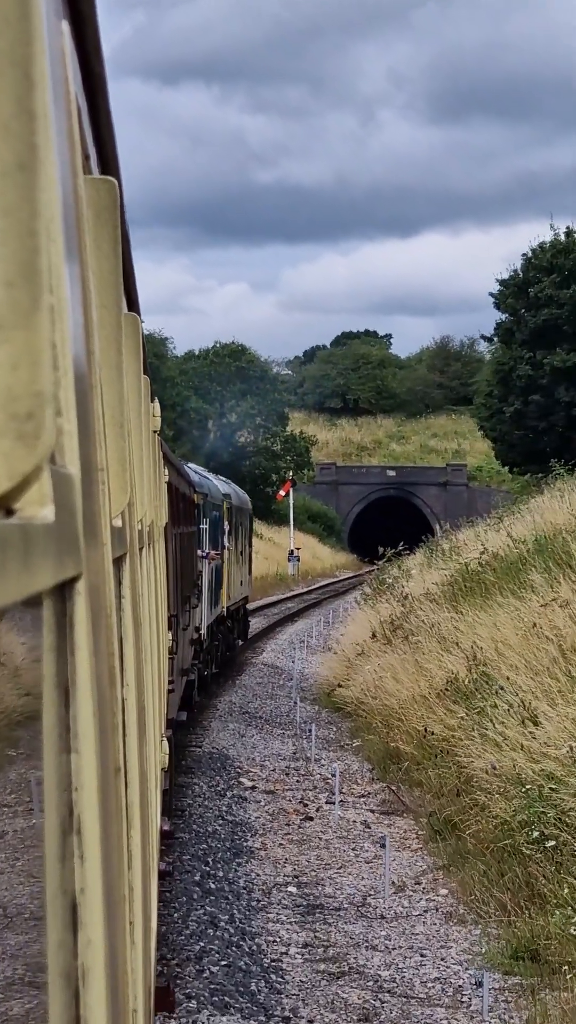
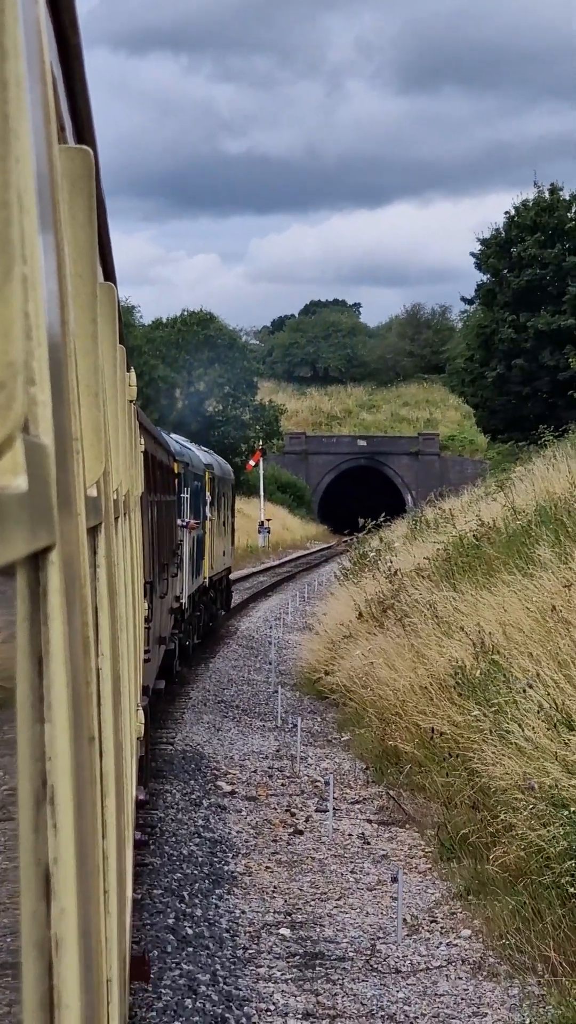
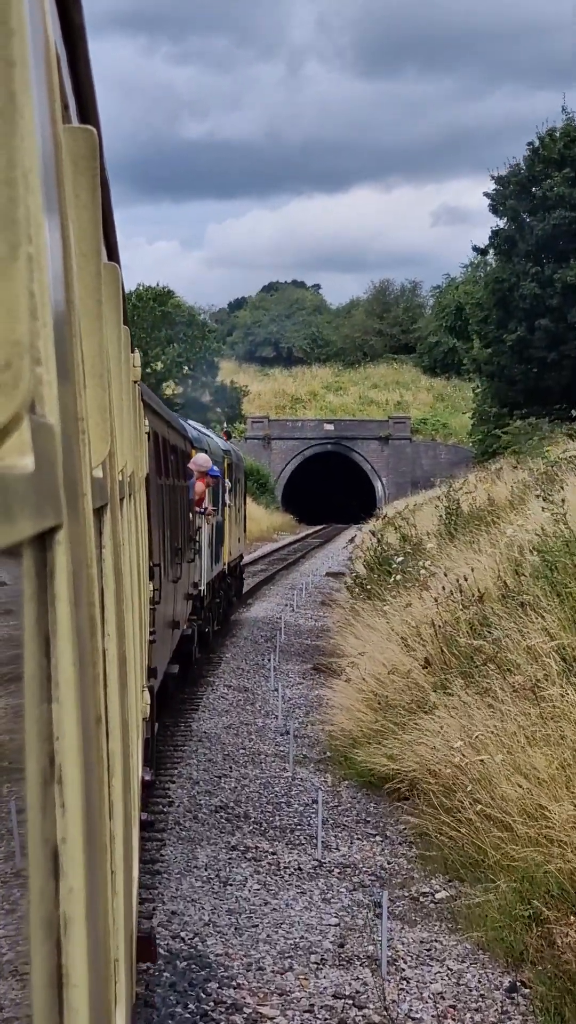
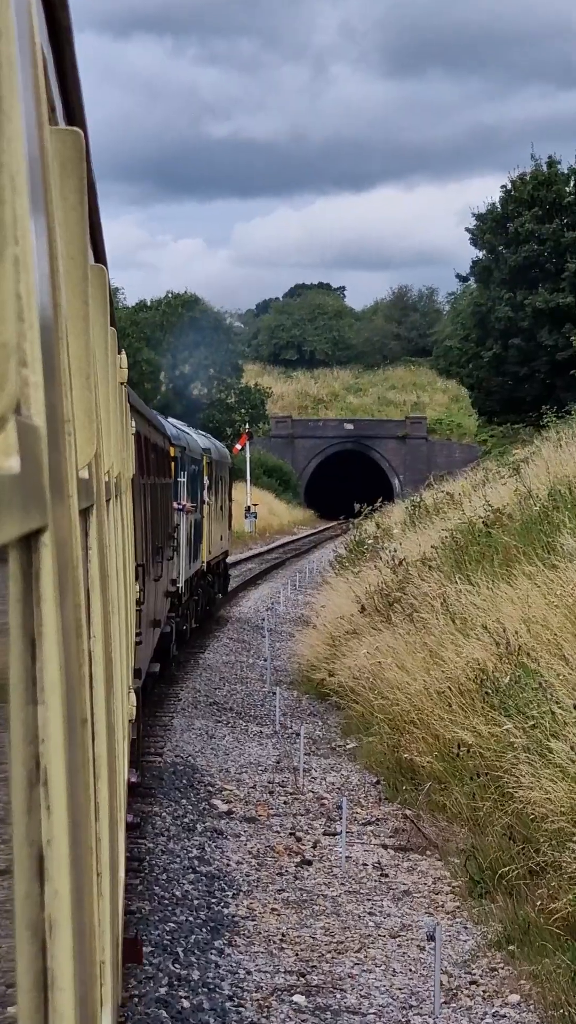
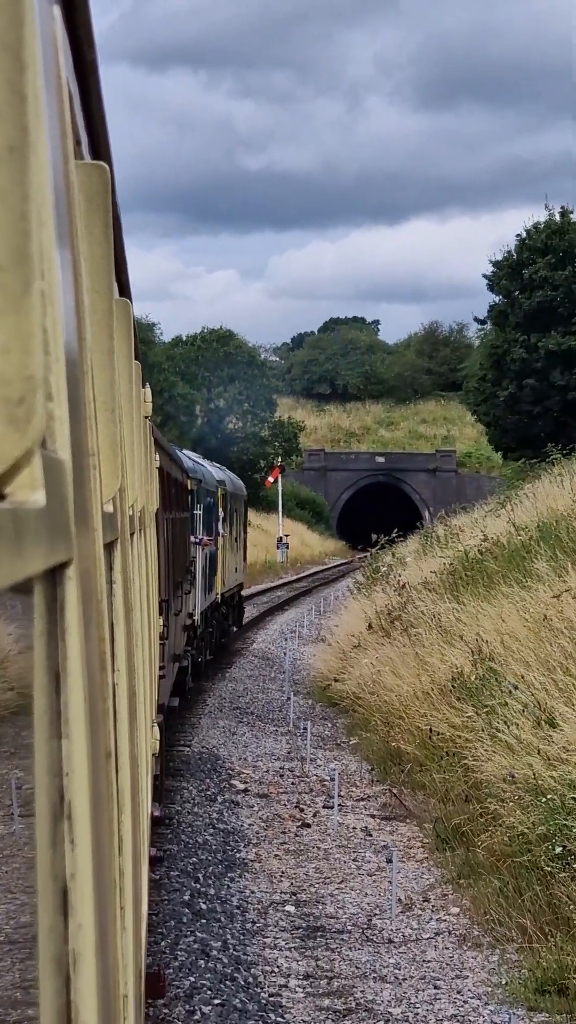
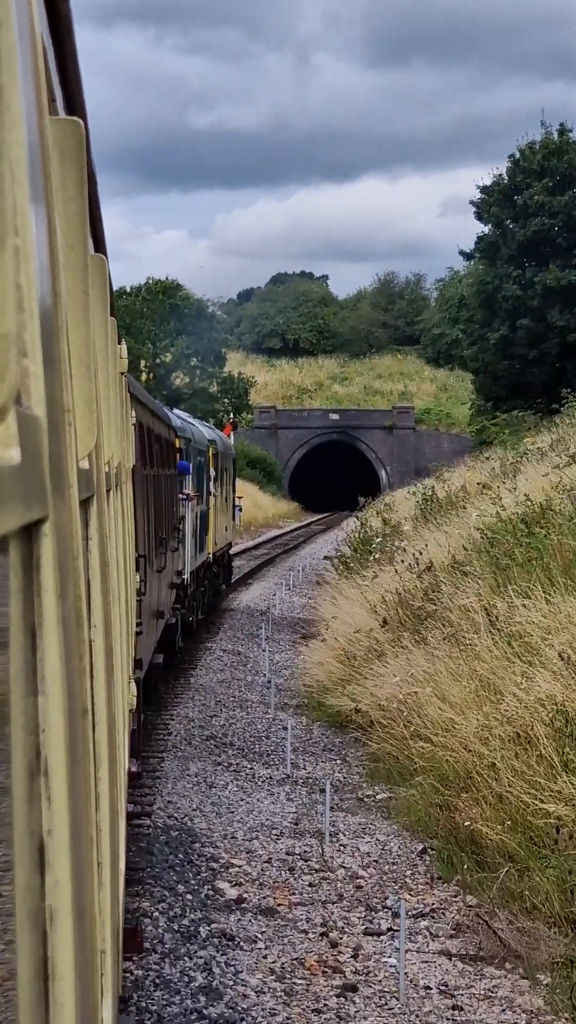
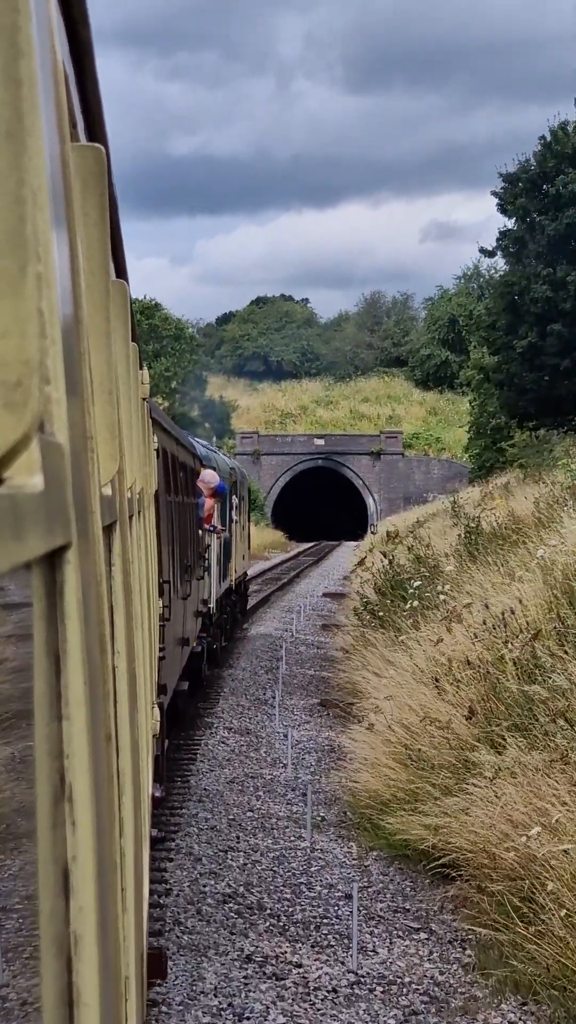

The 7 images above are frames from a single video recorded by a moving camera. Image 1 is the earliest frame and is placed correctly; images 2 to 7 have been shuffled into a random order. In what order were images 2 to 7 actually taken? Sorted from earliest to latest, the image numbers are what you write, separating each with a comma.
5, 2, 4, 6, 3, 7
